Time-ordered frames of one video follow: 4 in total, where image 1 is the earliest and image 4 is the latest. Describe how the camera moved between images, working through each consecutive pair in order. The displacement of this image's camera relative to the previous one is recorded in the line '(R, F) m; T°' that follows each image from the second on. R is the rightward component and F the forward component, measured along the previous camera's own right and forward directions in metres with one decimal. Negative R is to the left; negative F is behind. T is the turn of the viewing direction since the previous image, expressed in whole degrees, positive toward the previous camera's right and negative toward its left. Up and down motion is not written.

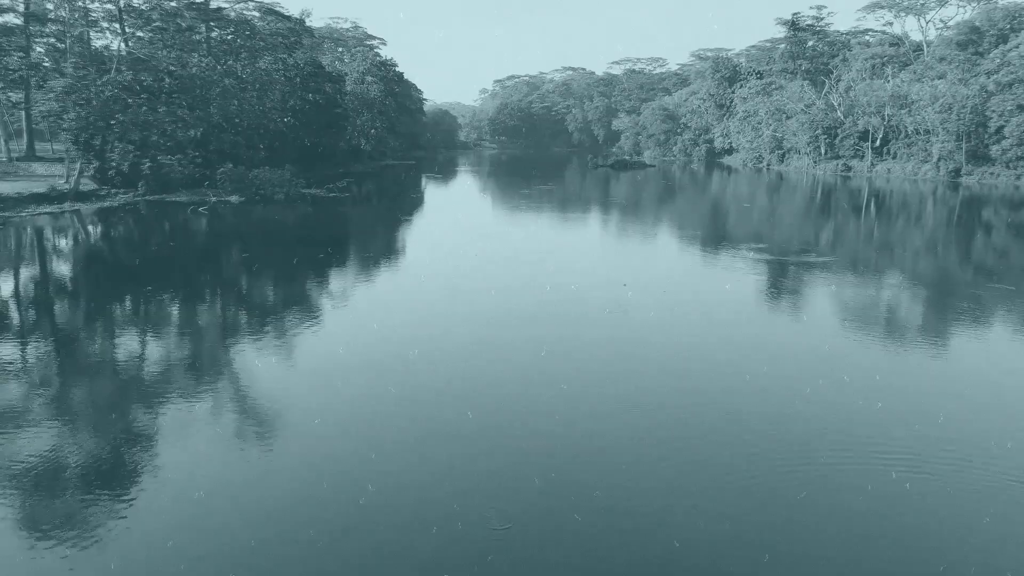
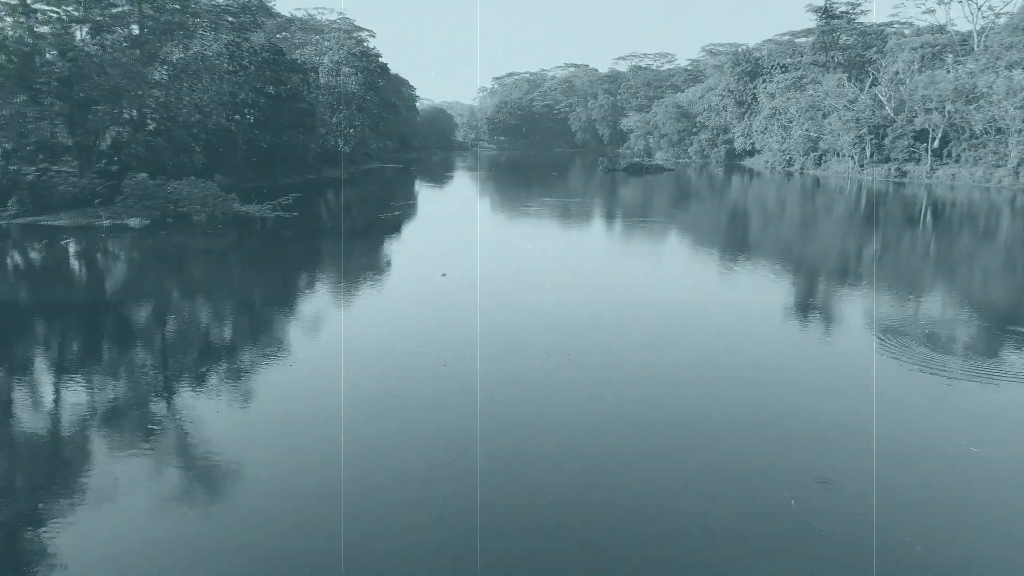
(0.0, +3.0) m; 0°
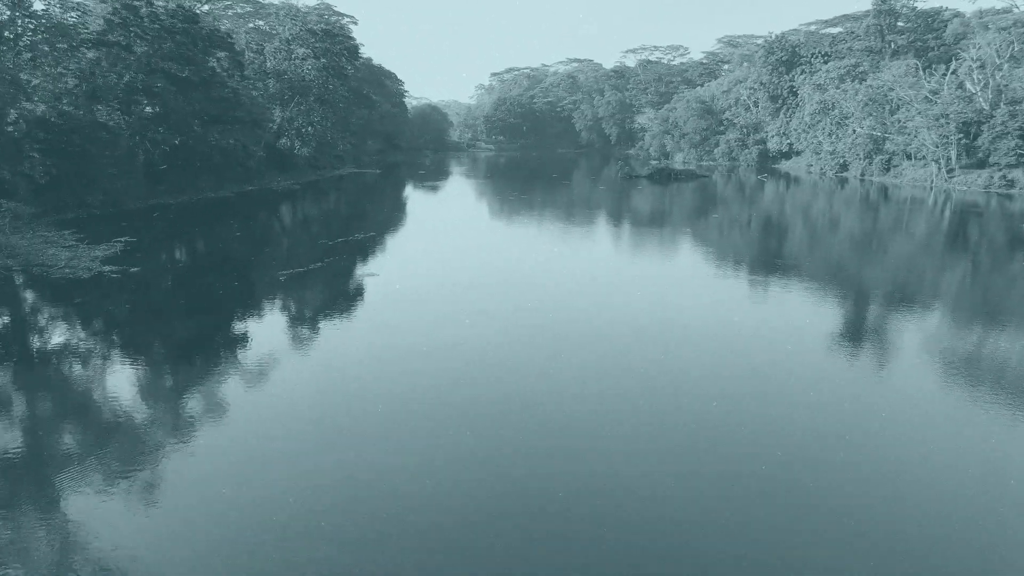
(0.0, +4.0) m; 0°
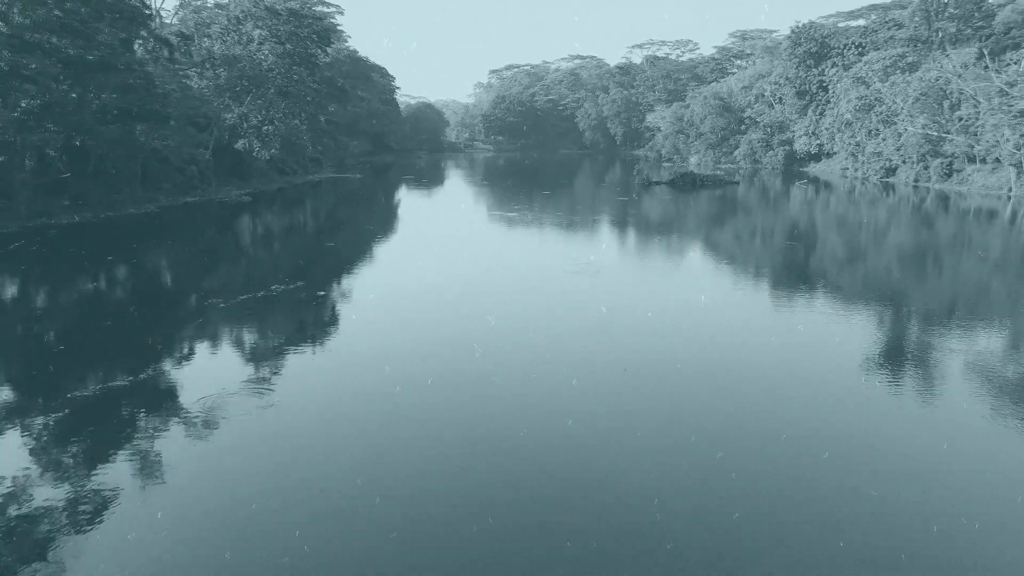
(0.0, +2.5) m; 0°
